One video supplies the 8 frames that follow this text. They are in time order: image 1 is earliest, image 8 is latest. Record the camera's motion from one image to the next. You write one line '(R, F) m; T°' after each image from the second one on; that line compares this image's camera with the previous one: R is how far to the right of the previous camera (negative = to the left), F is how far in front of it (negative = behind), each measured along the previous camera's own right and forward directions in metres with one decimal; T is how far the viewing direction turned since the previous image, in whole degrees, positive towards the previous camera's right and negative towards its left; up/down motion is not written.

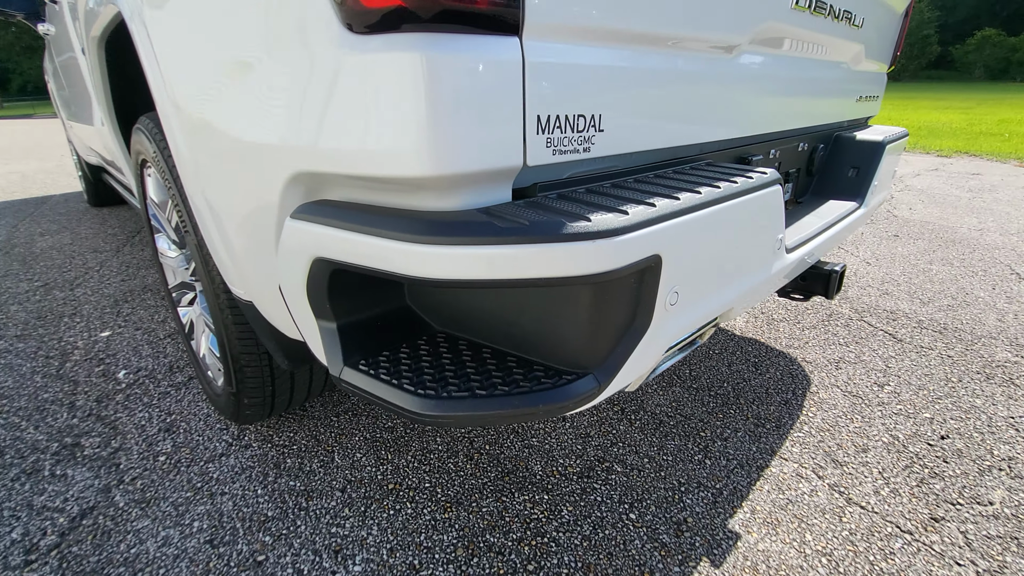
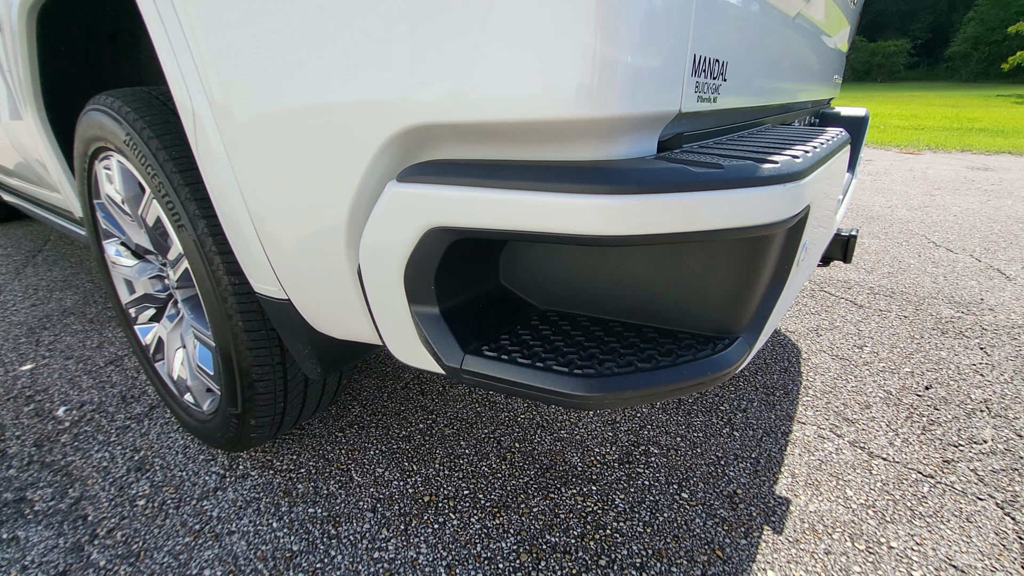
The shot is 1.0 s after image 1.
(-0.3, +0.1) m; +9°
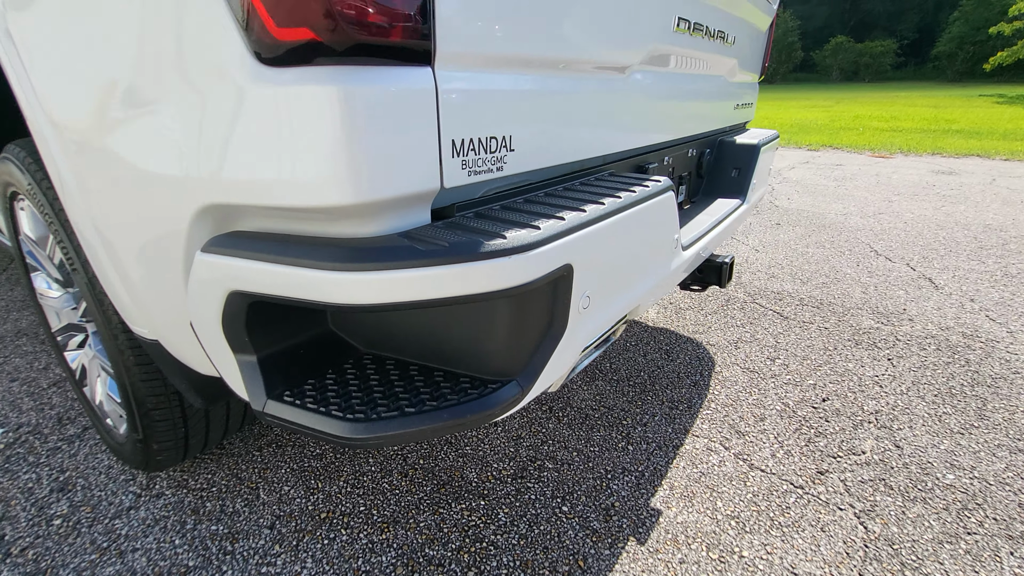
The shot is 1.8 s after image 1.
(+0.3, -0.1) m; 0°
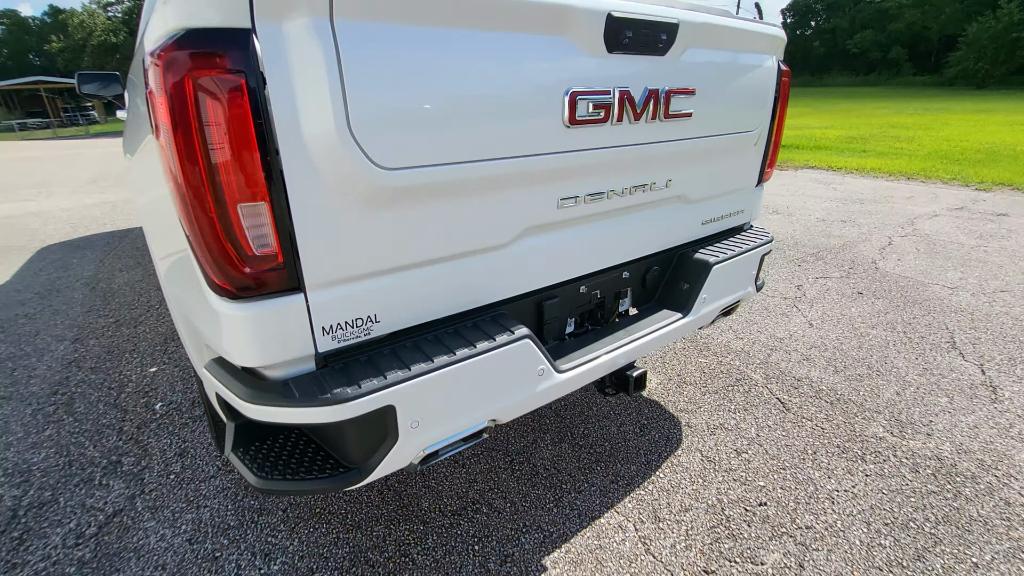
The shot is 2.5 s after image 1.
(+0.6, -0.3) m; -15°
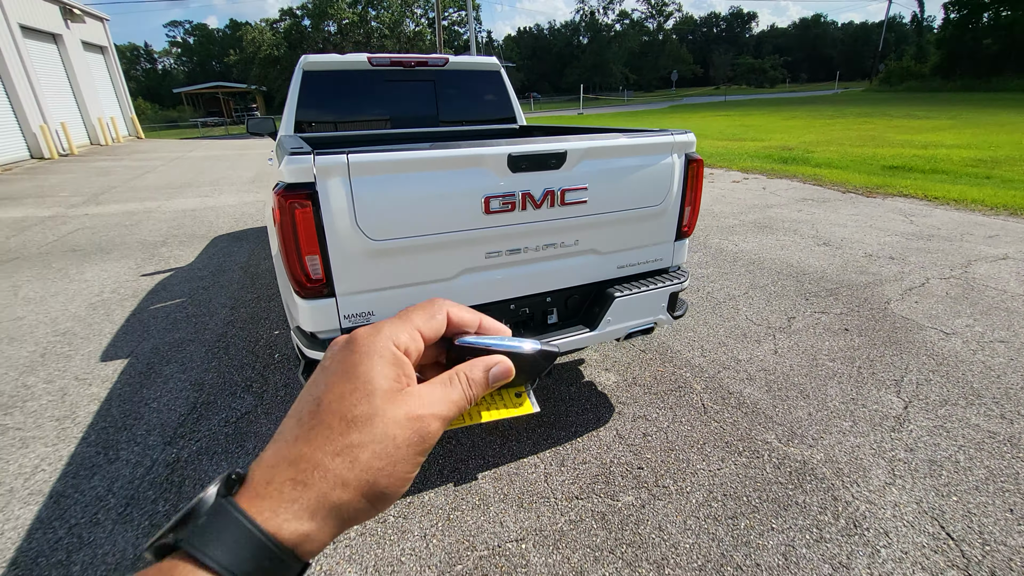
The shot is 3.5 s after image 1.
(+0.7, -0.9) m; -12°
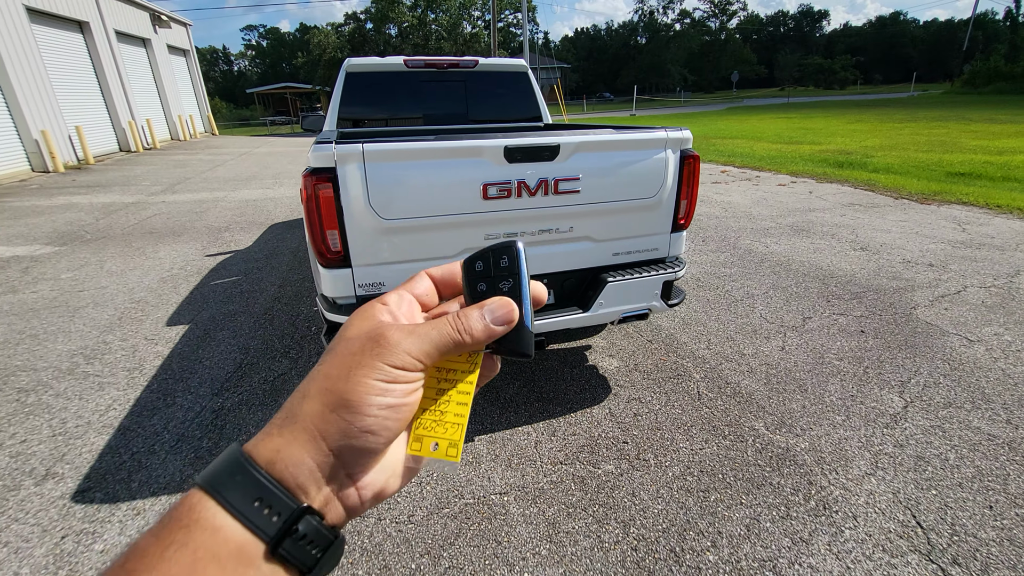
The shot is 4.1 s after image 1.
(+0.3, -0.2) m; -6°
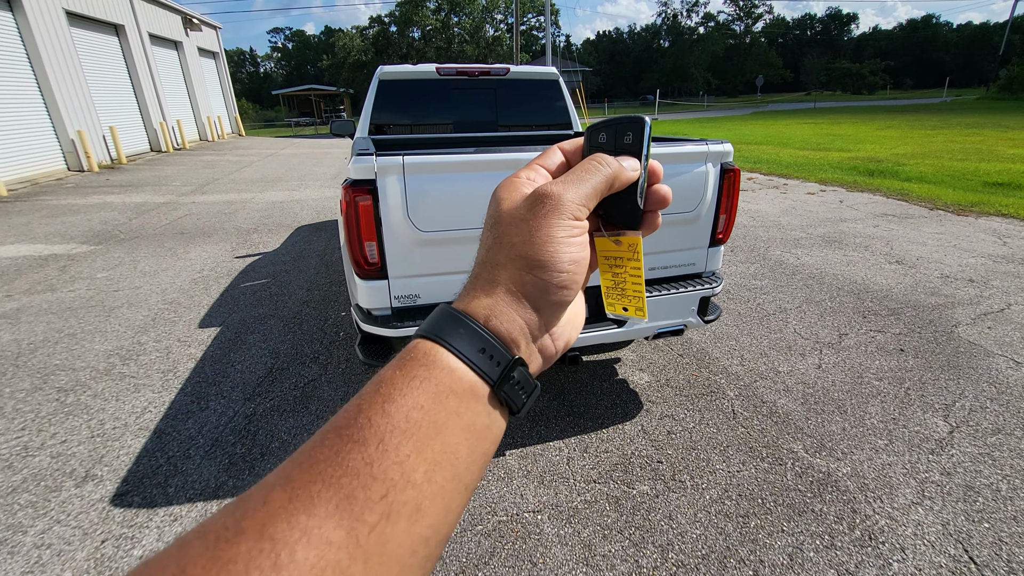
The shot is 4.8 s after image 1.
(-0.1, 0.0) m; -2°
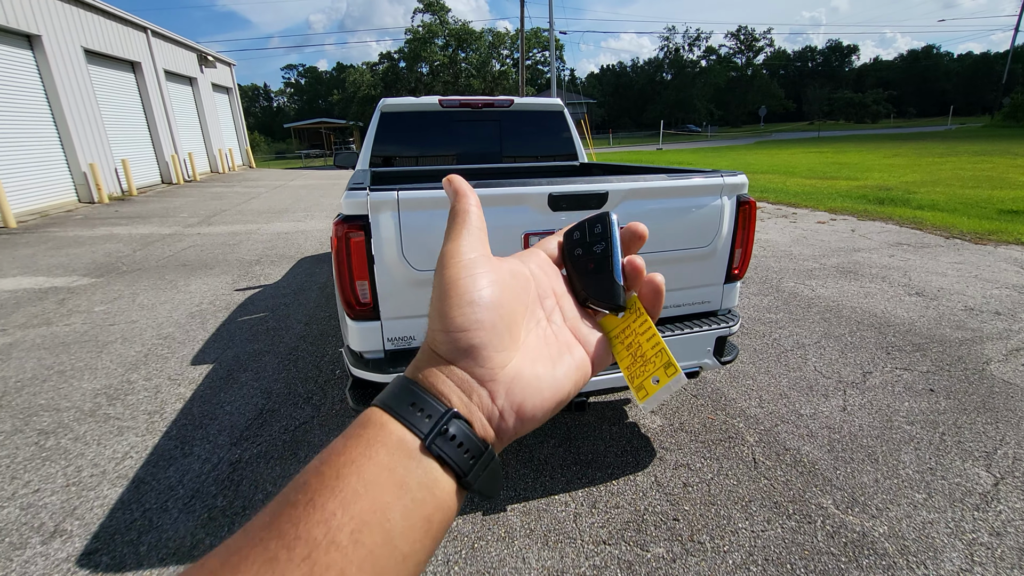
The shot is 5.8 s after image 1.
(0.0, +0.2) m; -1°
